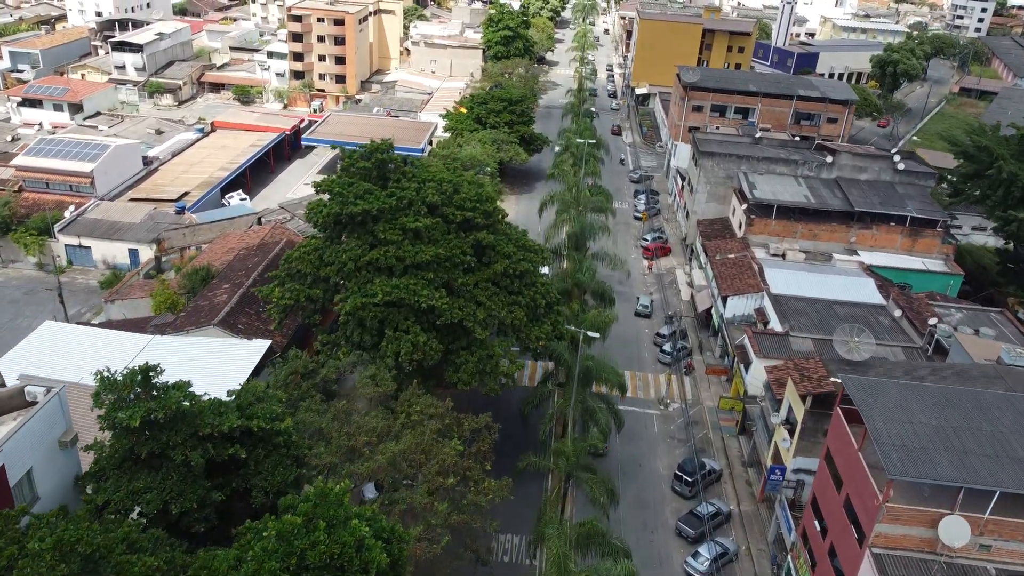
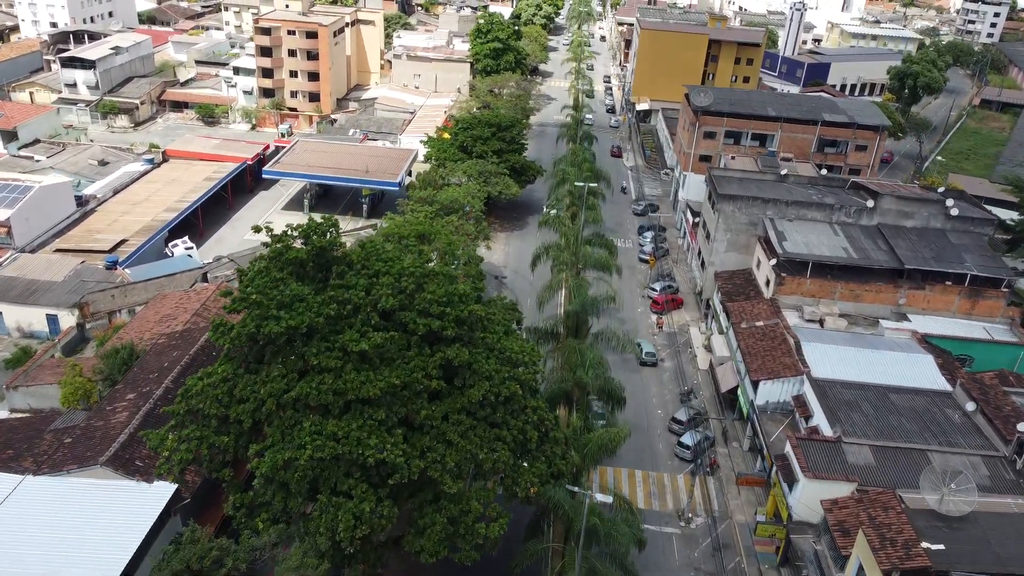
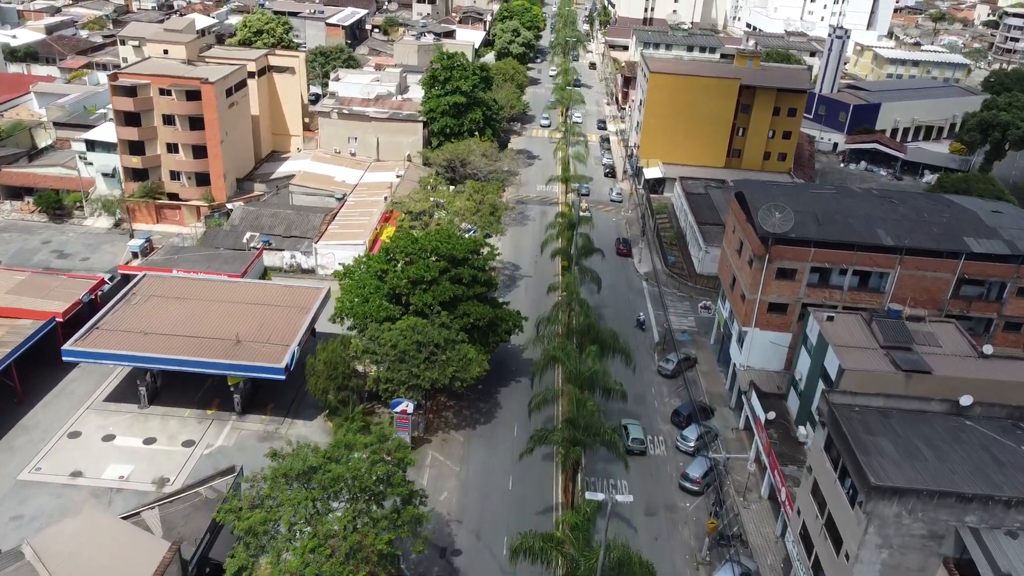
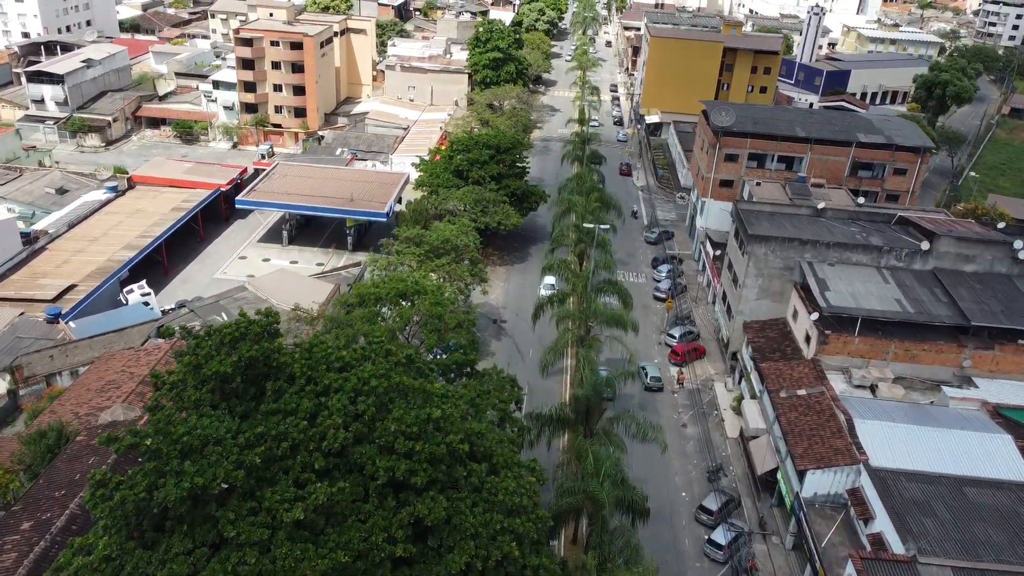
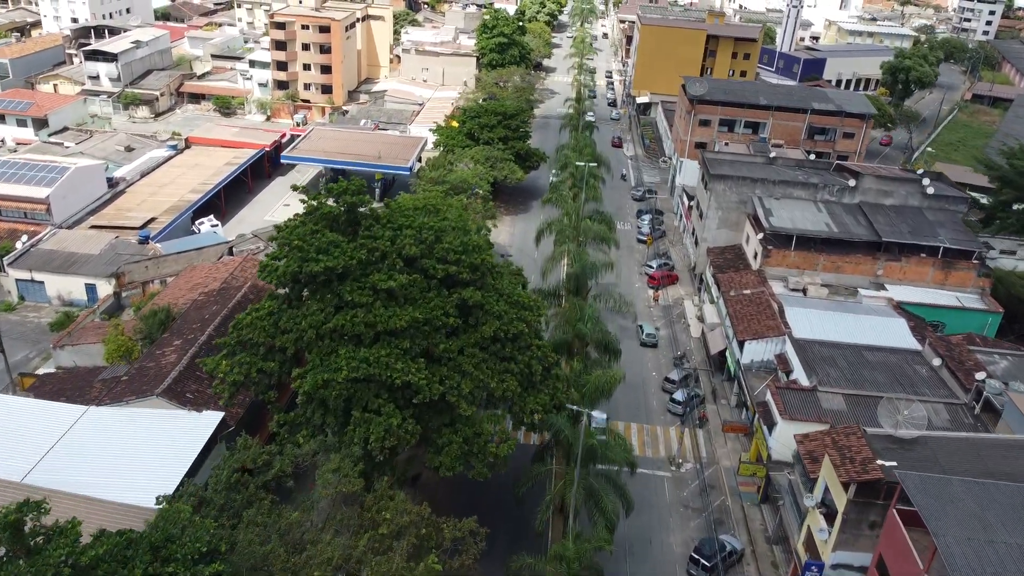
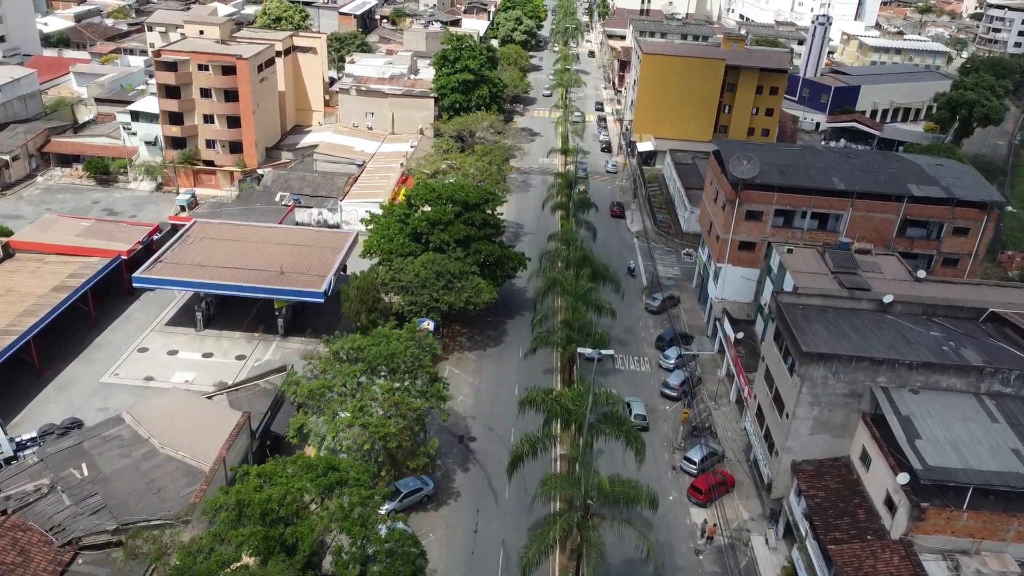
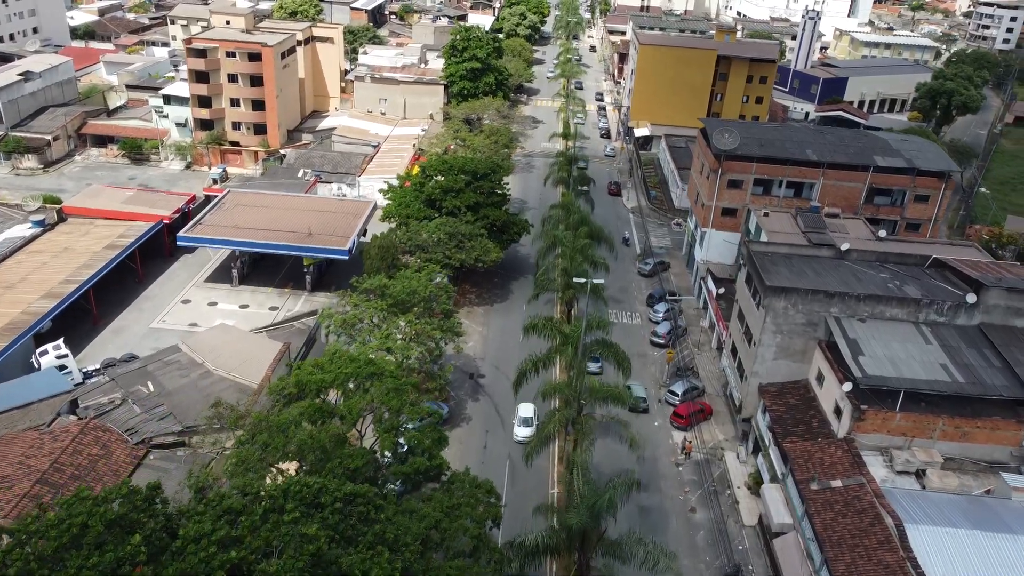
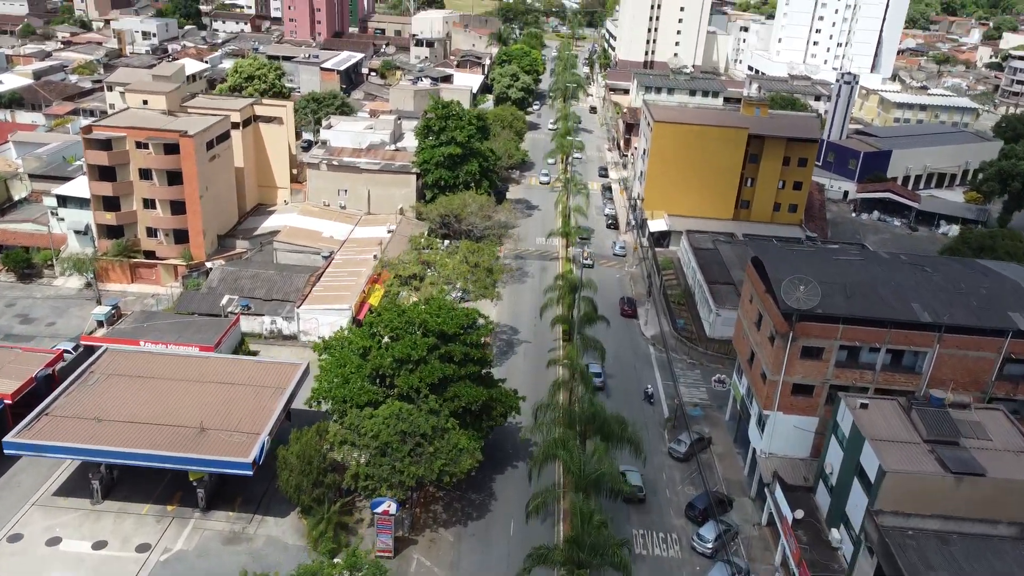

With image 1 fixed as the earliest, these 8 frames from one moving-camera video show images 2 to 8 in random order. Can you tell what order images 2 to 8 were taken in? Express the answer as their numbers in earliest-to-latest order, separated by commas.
5, 2, 4, 7, 6, 3, 8
